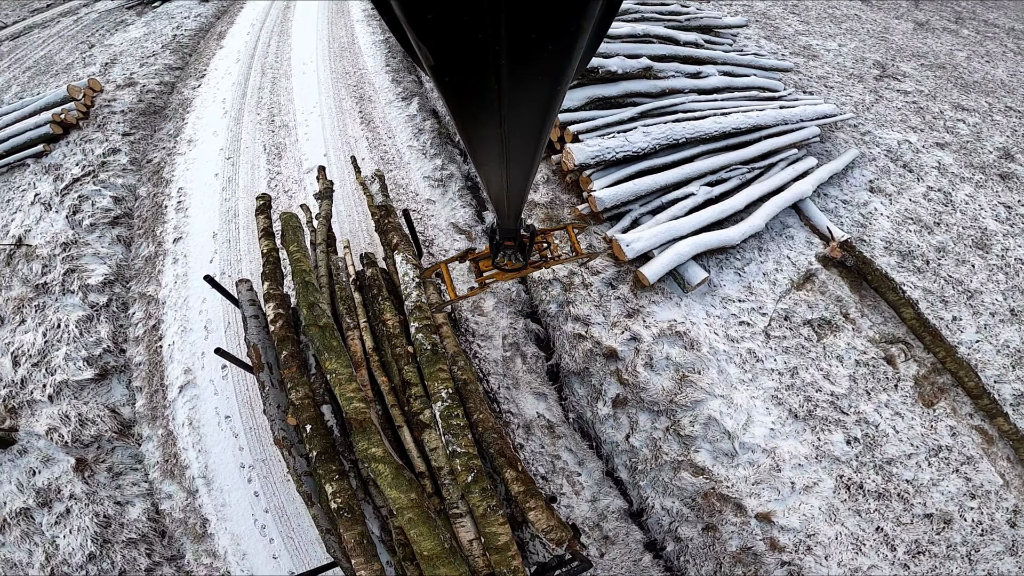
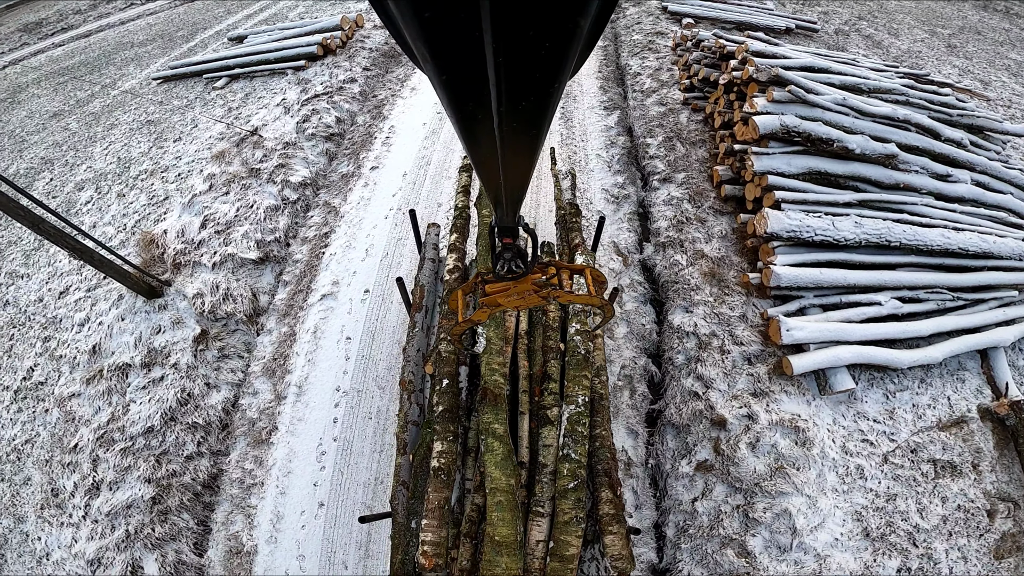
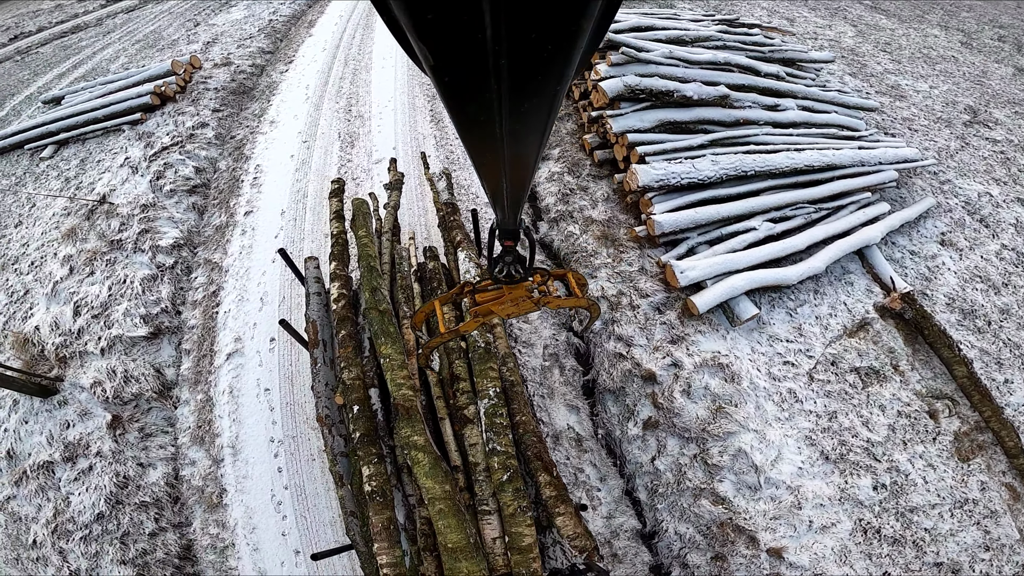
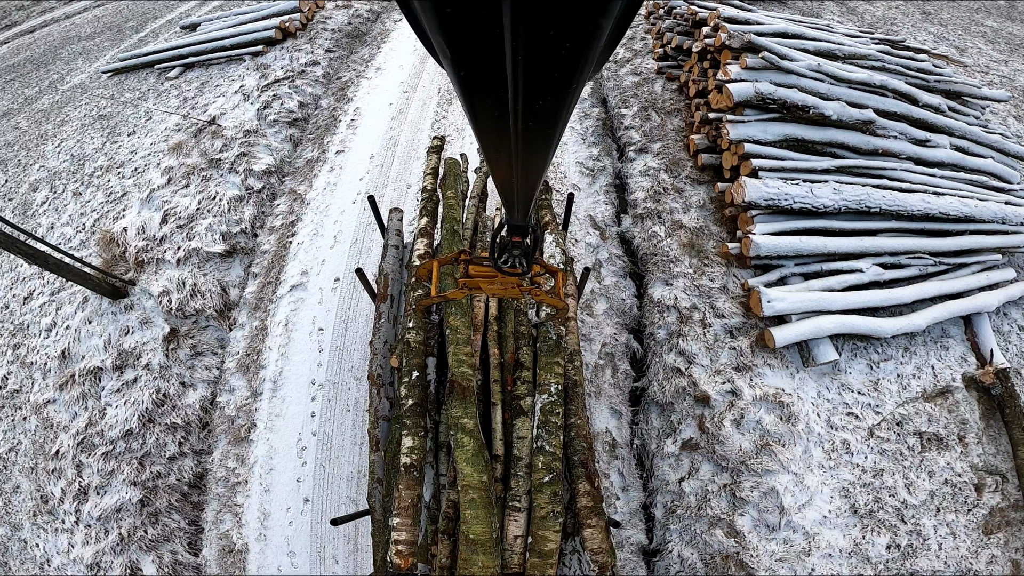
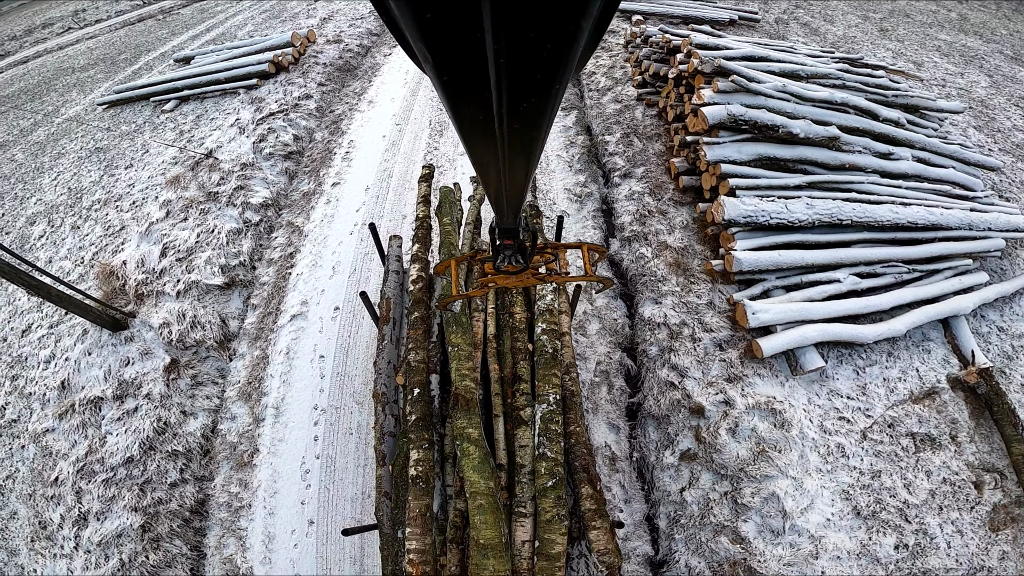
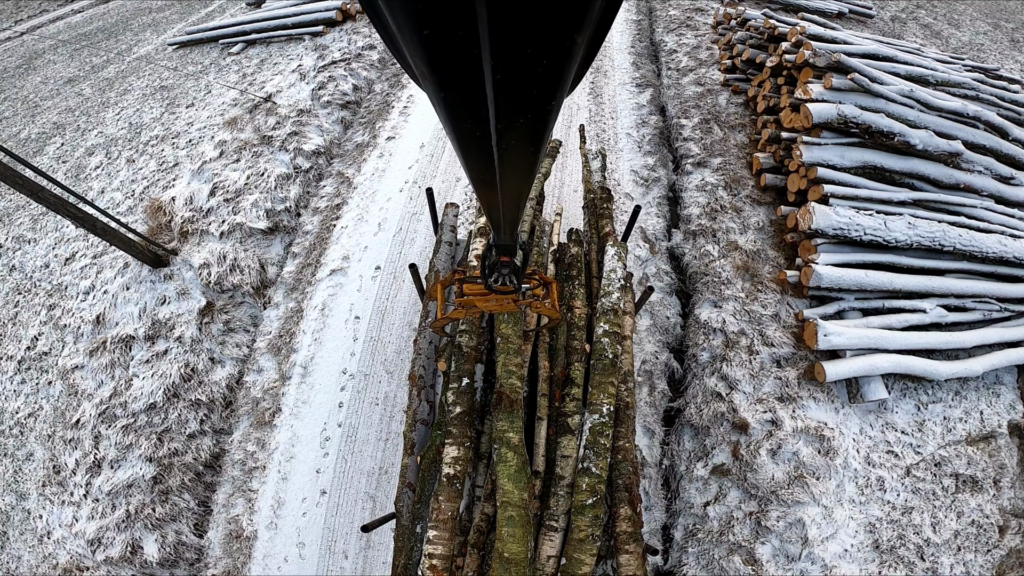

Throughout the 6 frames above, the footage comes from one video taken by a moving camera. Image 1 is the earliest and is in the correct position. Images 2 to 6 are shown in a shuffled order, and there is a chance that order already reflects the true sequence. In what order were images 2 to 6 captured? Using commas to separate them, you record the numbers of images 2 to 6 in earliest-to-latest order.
3, 5, 2, 6, 4
